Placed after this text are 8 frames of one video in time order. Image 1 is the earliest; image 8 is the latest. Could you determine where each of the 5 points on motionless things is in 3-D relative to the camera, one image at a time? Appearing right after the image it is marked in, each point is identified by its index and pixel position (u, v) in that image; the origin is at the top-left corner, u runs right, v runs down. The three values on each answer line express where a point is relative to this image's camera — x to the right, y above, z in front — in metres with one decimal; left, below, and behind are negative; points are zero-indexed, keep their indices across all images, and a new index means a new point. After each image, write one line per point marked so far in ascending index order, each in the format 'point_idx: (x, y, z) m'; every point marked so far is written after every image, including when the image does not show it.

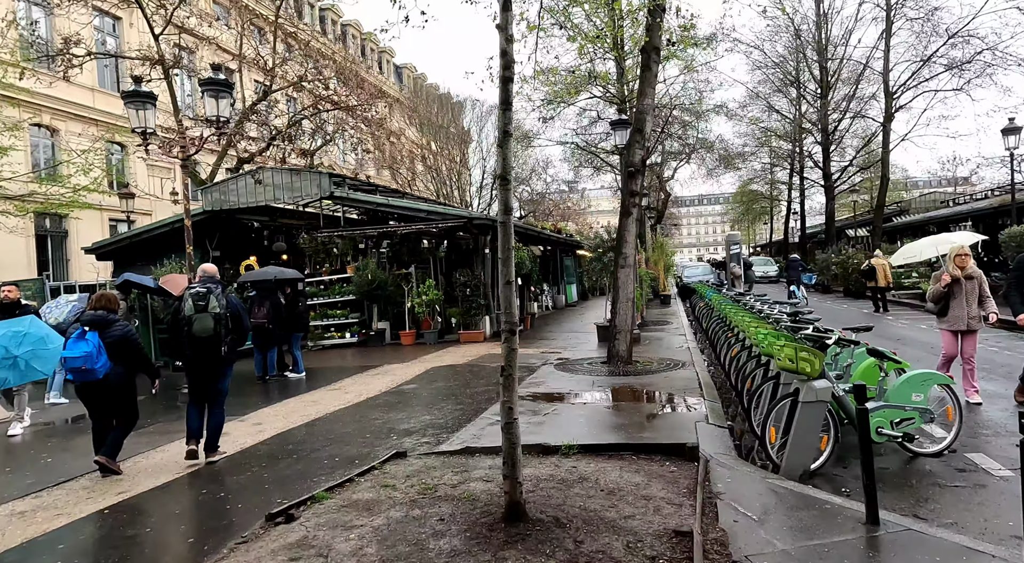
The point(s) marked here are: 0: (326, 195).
0: (-4.2, +2.1, +15.2) m
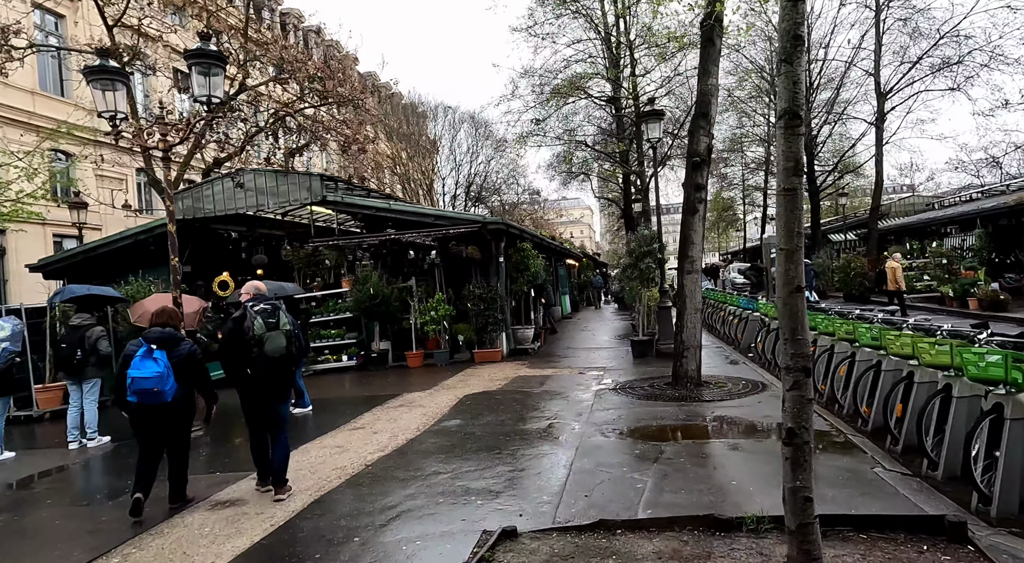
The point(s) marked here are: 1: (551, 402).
0: (-3.9, +1.8, +13.5) m
1: (+0.5, -1.5, +8.4) m
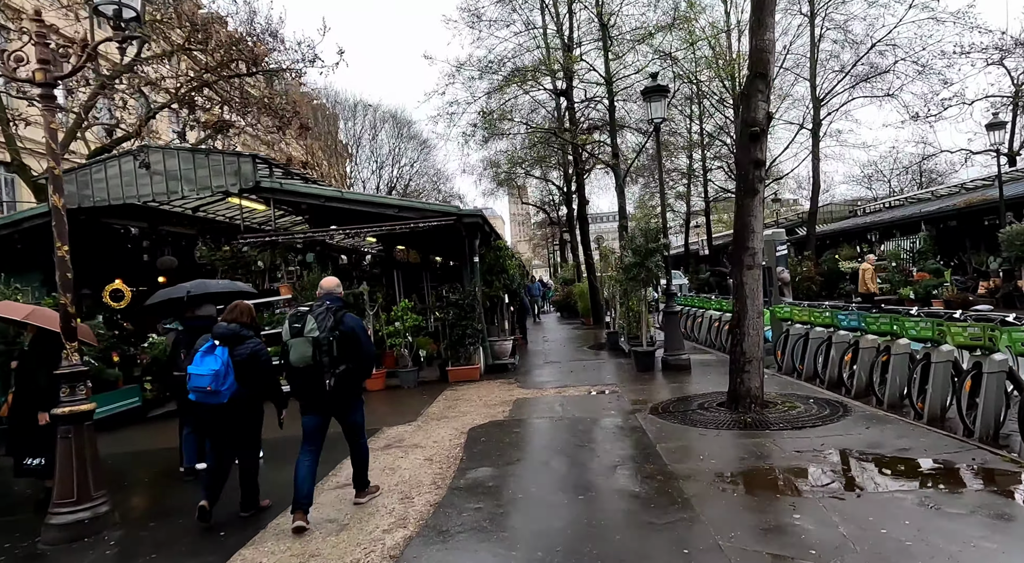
0: (-4.5, +1.7, +11.0) m
1: (+0.7, -1.5, +6.5) m
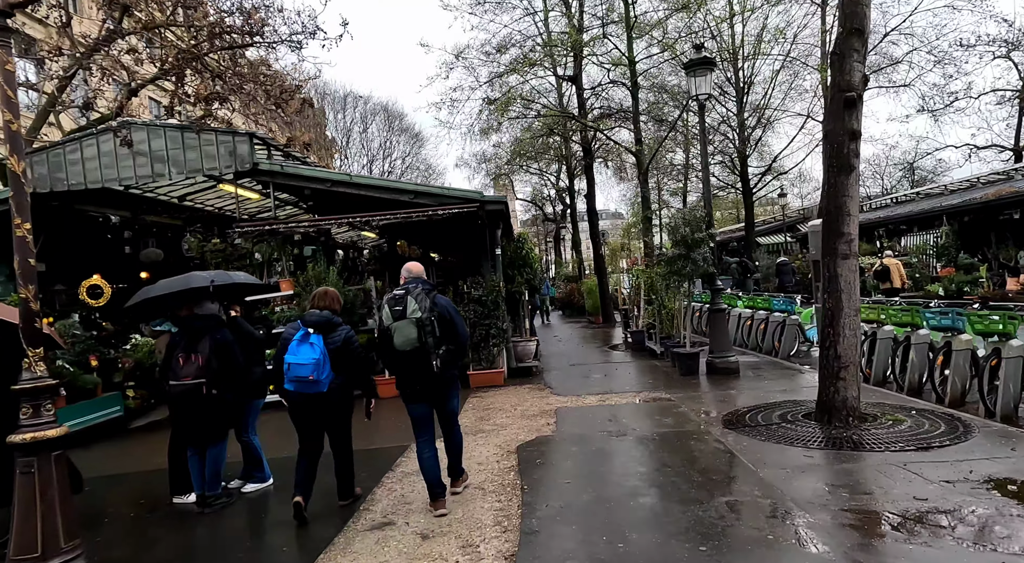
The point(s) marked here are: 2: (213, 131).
0: (-4.1, +1.8, +9.9) m
1: (+1.2, -1.4, +5.5) m
2: (-4.6, +2.3, +9.9) m
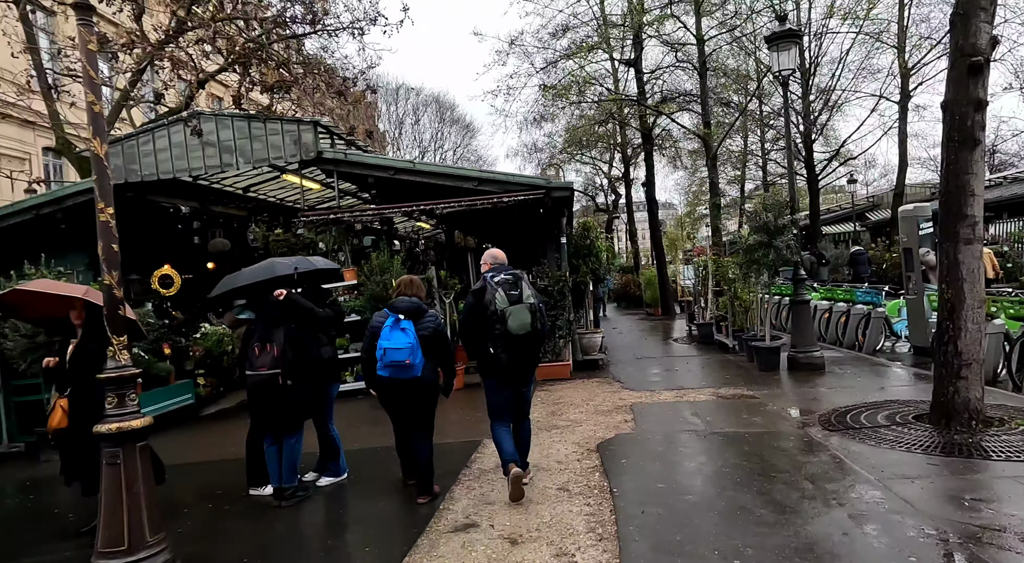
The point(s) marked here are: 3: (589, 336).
0: (-3.1, +1.9, +9.8) m
1: (+1.9, -1.3, +5.1) m
2: (-3.6, +2.5, +9.9) m
3: (+1.2, -0.9, +10.3) m
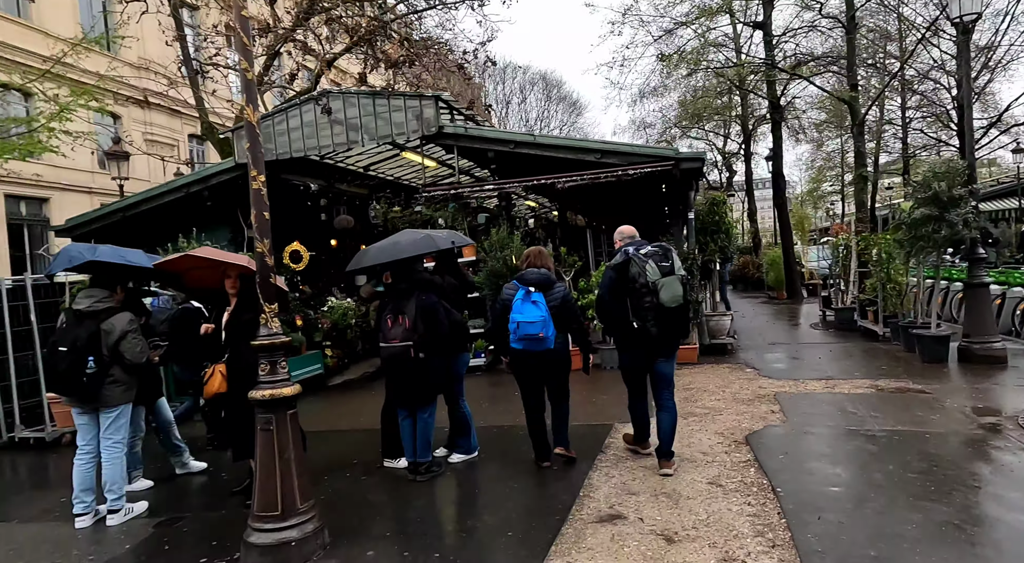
0: (-1.2, +2.3, +9.8) m
1: (+2.9, -1.2, +4.5) m
2: (-1.7, +2.8, +9.9) m
3: (+3.1, -0.6, +9.6) m
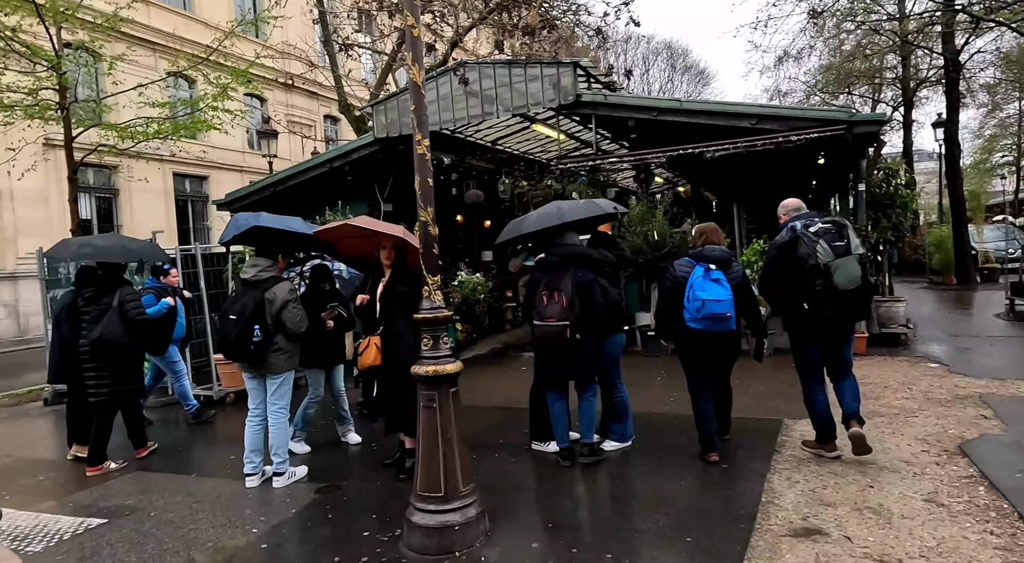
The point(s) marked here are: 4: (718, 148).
0: (+0.9, +2.6, +9.3) m
1: (+4.0, -1.1, +3.5) m
2: (+0.5, +3.2, +9.5) m
3: (+5.0, -0.3, +8.6) m
4: (+2.7, +1.7, +8.4) m
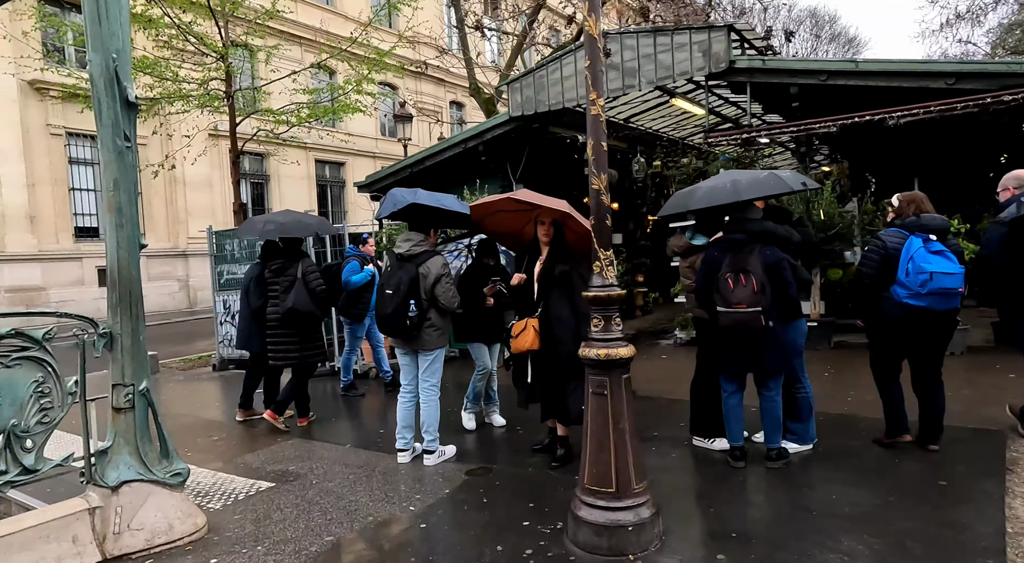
0: (+2.9, +2.9, +8.6) m
1: (+4.8, -1.1, +2.4) m
2: (+2.5, +3.5, +8.8) m
3: (+6.8, -0.2, +7.1) m
4: (+4.5, +1.9, +7.3) m
